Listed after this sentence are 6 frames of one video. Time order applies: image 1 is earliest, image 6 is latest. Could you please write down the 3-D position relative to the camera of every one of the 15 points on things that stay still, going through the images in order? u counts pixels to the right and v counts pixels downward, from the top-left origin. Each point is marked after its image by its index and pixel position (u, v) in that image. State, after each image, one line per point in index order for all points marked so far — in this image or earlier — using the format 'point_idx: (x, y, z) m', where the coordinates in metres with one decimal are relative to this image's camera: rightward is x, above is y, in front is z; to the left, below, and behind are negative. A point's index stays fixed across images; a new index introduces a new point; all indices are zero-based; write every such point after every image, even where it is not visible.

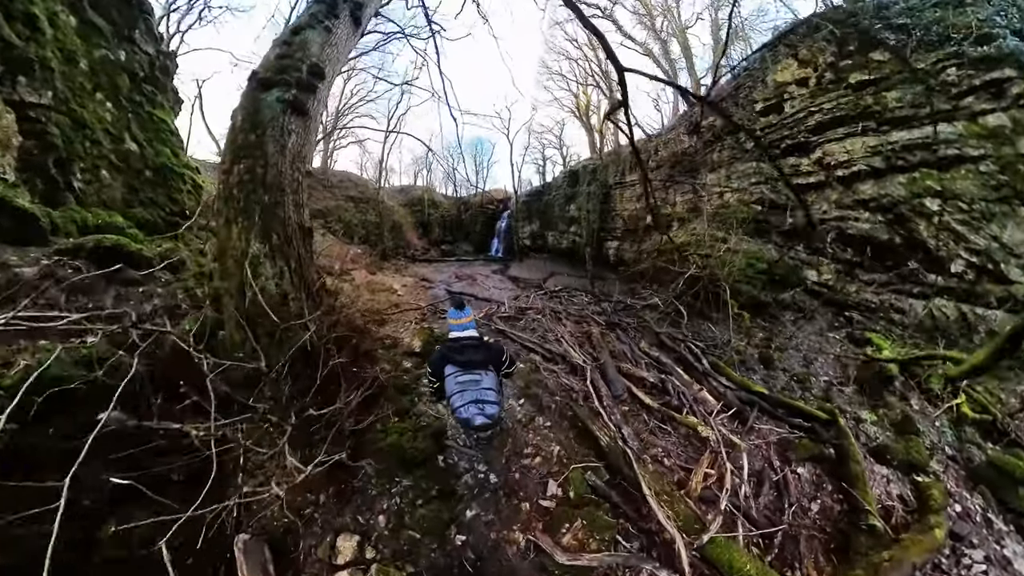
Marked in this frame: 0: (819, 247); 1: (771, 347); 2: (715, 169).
0: (+4.0, +0.5, +6.0) m
1: (+3.1, -0.6, +5.4) m
2: (+3.3, +1.9, +7.4) m
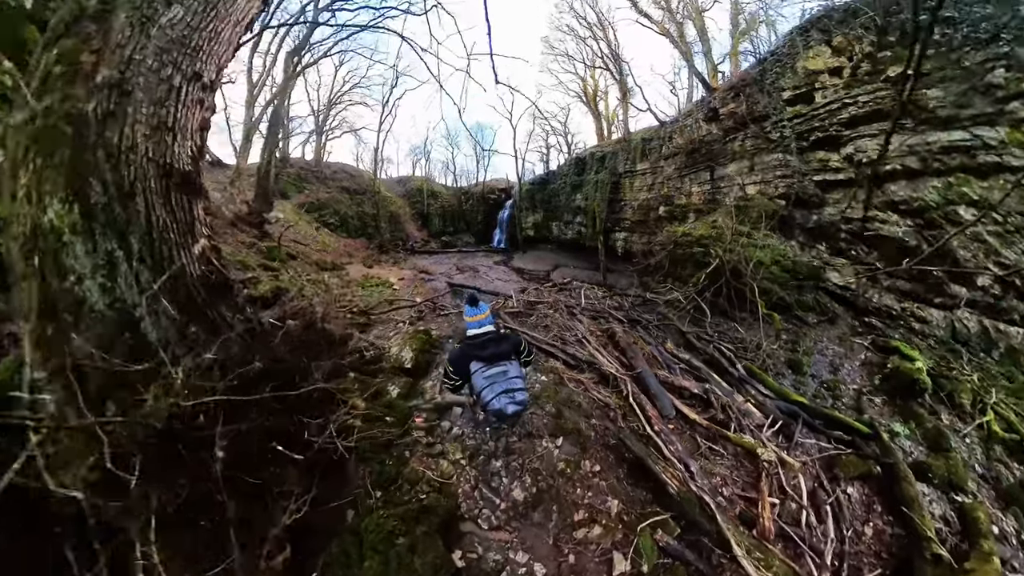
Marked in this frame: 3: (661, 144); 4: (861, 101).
0: (+4.2, +0.5, +5.9) m
1: (+3.4, -0.7, +5.3) m
2: (+3.5, +2.0, +7.2) m
3: (+2.7, +2.5, +8.4) m
4: (+4.6, +2.4, +6.0) m
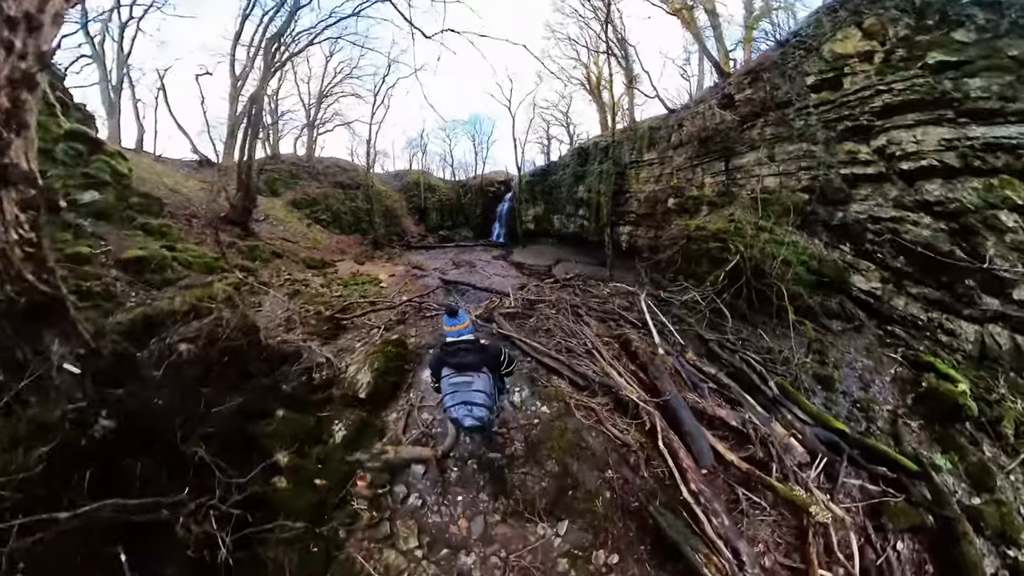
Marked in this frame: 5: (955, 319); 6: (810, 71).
0: (+4.2, +0.5, +5.6) m
1: (+3.4, -0.8, +5.1) m
2: (+3.5, +2.0, +6.7) m
3: (+2.7, +2.6, +7.9) m
4: (+4.6, +2.3, +5.5) m
5: (+4.6, -0.3, +4.9) m
6: (+4.1, +2.9, +6.3) m
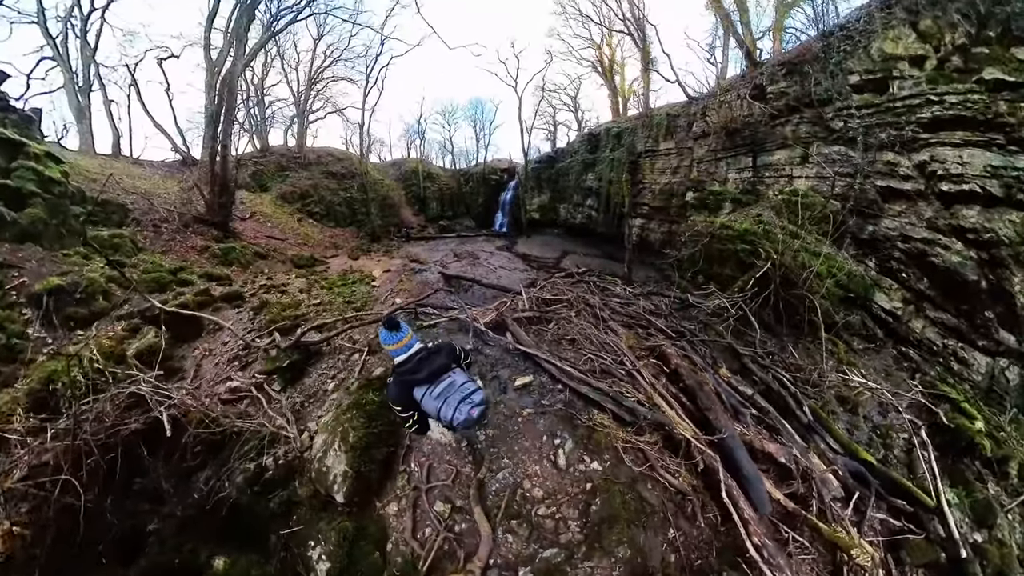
0: (+4.5, +0.2, +5.6) m
1: (+3.7, -1.1, +5.3) m
2: (+3.7, +1.9, +6.4) m
3: (+2.8, +2.7, +7.5) m
4: (+4.8, +2.1, +5.2) m
5: (+4.9, -0.7, +5.0) m
6: (+4.3, +2.8, +5.9) m
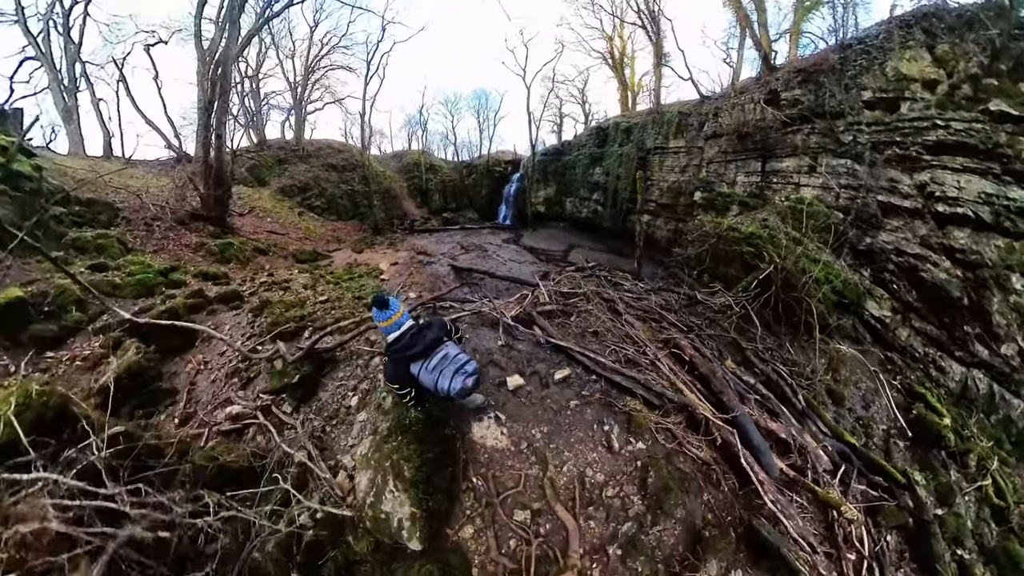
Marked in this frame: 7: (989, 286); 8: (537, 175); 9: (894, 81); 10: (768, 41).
0: (+4.8, +0.1, +6.0) m
1: (+4.0, -1.3, +5.9) m
2: (+3.9, +1.9, +6.6) m
3: (+3.0, +2.7, +7.5) m
4: (+5.1, +1.9, +5.5) m
5: (+5.3, -0.9, +5.6) m
6: (+4.6, +2.6, +6.1) m
7: (+5.4, 0.0, +5.3) m
8: (+0.4, +2.9, +10.3) m
9: (+4.8, +2.6, +5.9) m
10: (+3.7, +3.7, +6.9) m
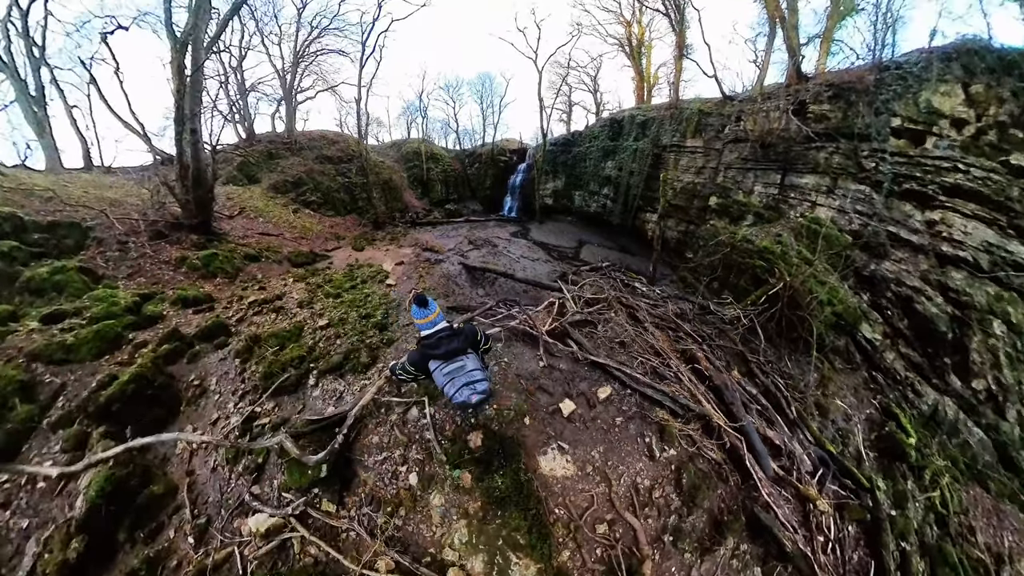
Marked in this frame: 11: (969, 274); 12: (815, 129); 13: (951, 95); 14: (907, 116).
0: (+5.1, -0.3, +6.5) m
1: (+4.3, -1.7, +6.5) m
2: (+4.2, +1.6, +6.6) m
3: (+3.2, +2.6, +7.3) m
4: (+5.5, +1.3, +5.6) m
5: (+5.5, -1.3, +6.3) m
6: (+4.9, +2.2, +6.0) m
7: (+5.7, -0.5, +5.8) m
8: (+0.5, +3.3, +9.8) m
9: (+5.1, +2.2, +5.9) m
10: (+4.0, +3.4, +6.5) m
11: (+5.7, +0.2, +5.8) m
12: (+4.2, +2.2, +6.5) m
13: (+5.4, +2.4, +5.8) m
14: (+4.9, +2.1, +5.9) m
